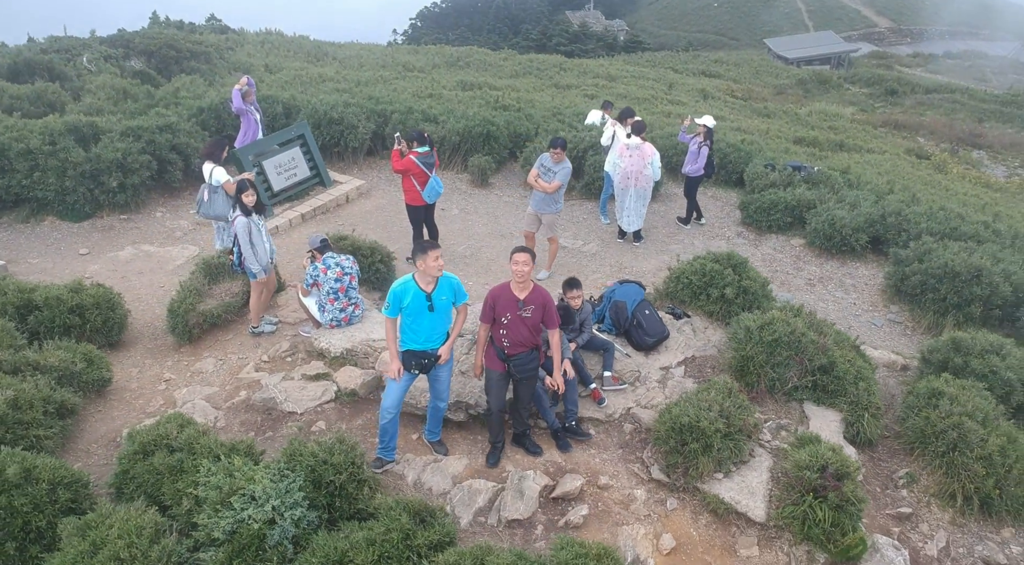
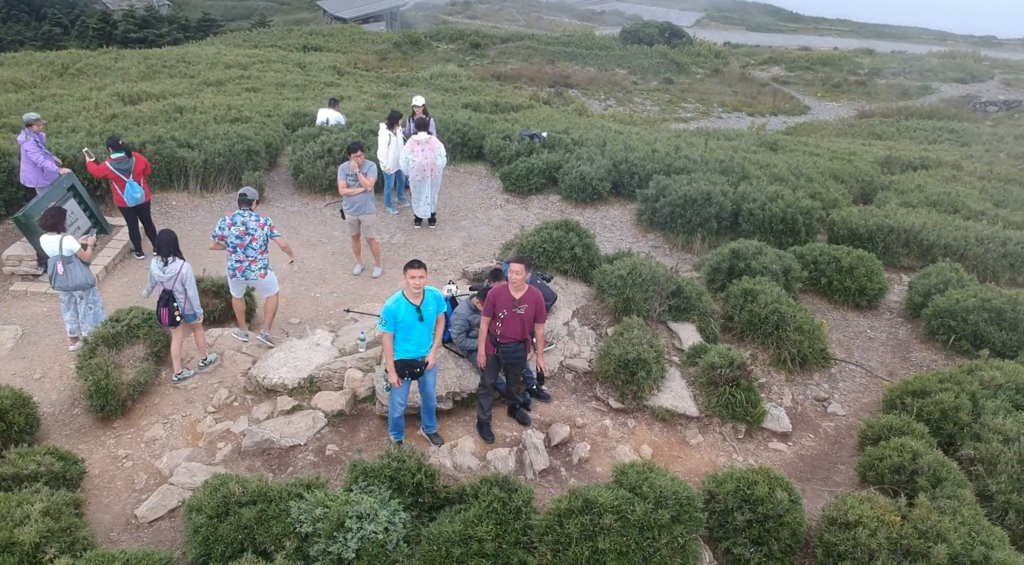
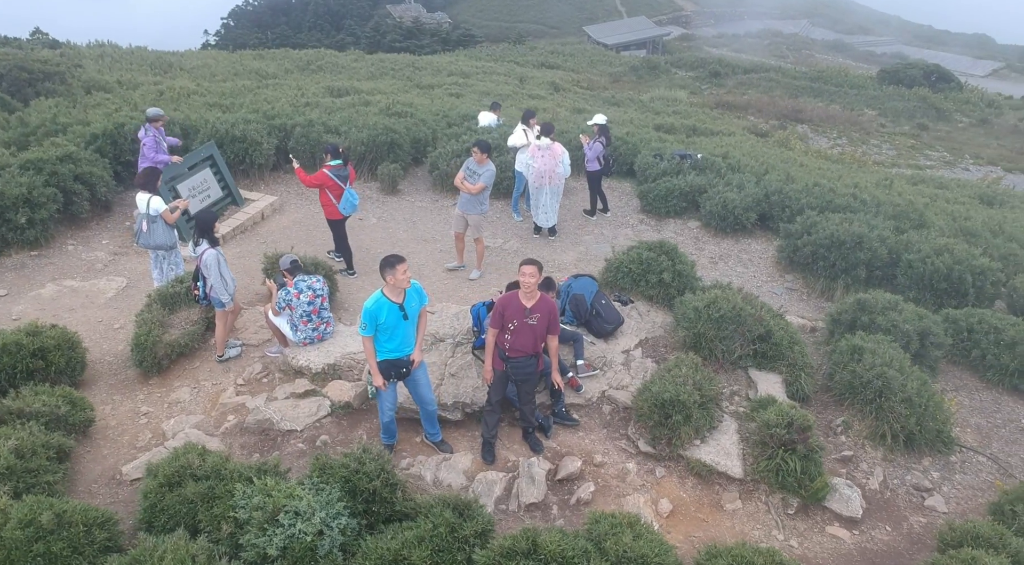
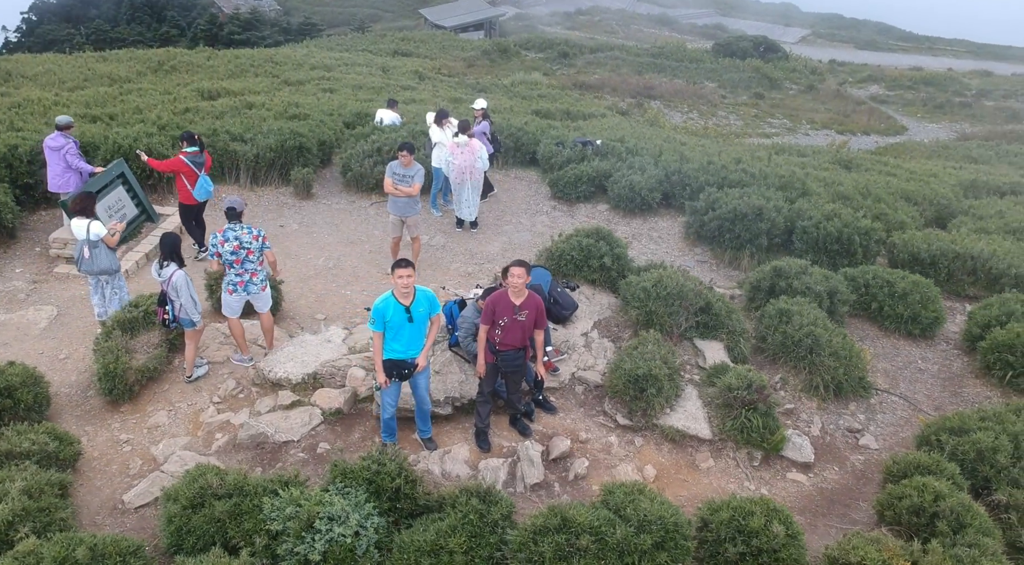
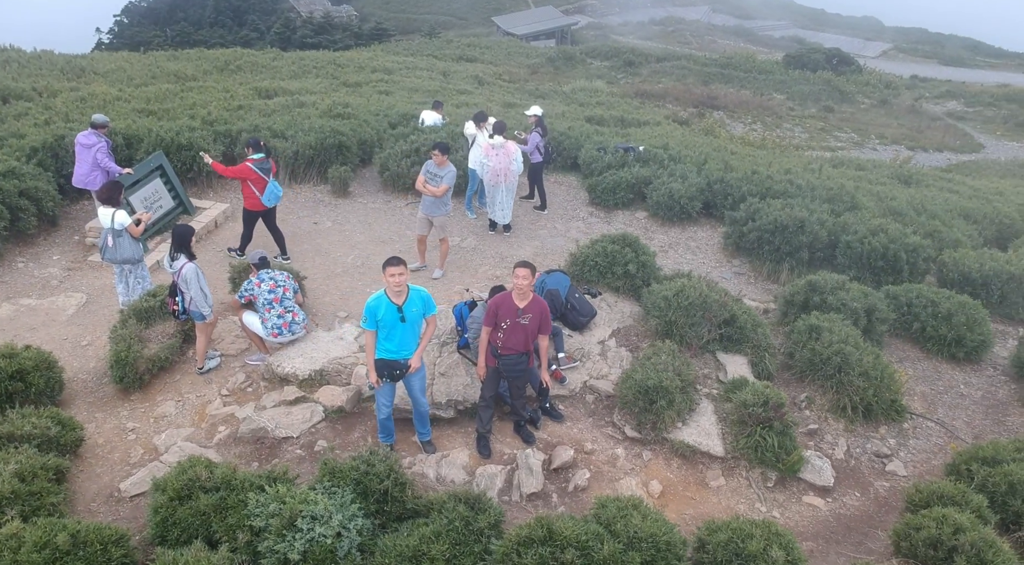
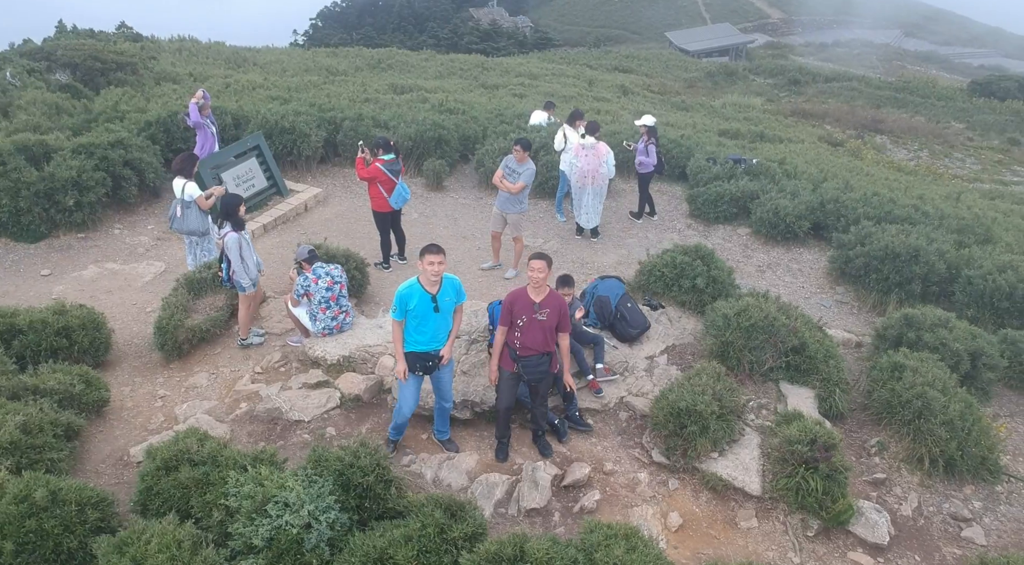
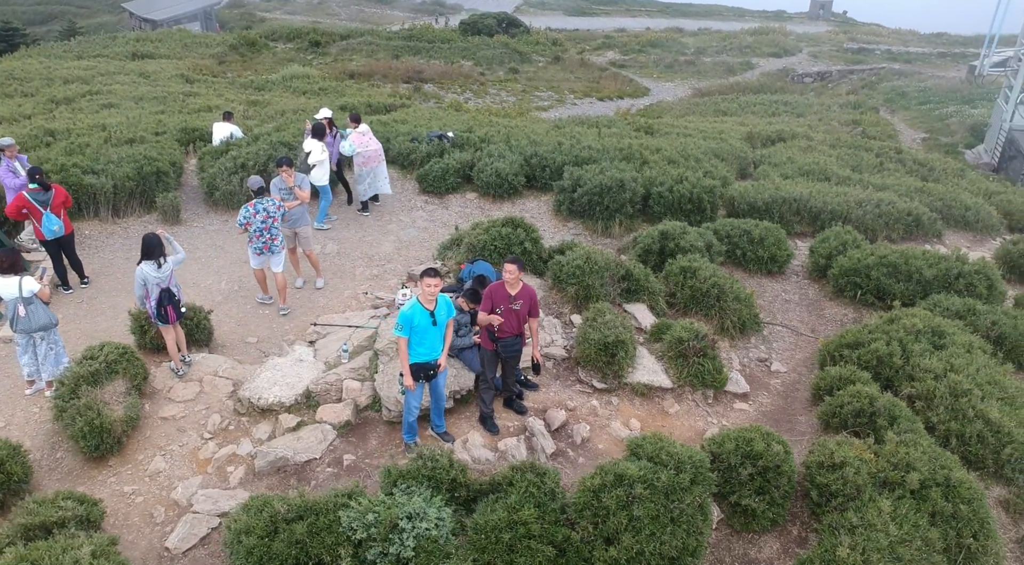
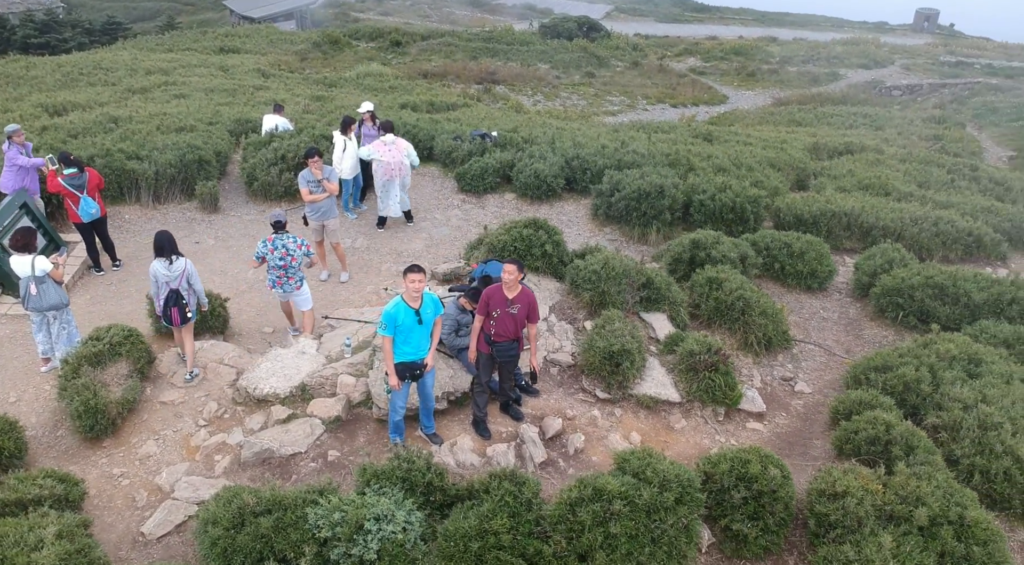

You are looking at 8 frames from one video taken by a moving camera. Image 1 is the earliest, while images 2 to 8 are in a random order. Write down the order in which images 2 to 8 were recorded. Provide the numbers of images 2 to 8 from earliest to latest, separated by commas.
6, 3, 5, 4, 2, 8, 7
